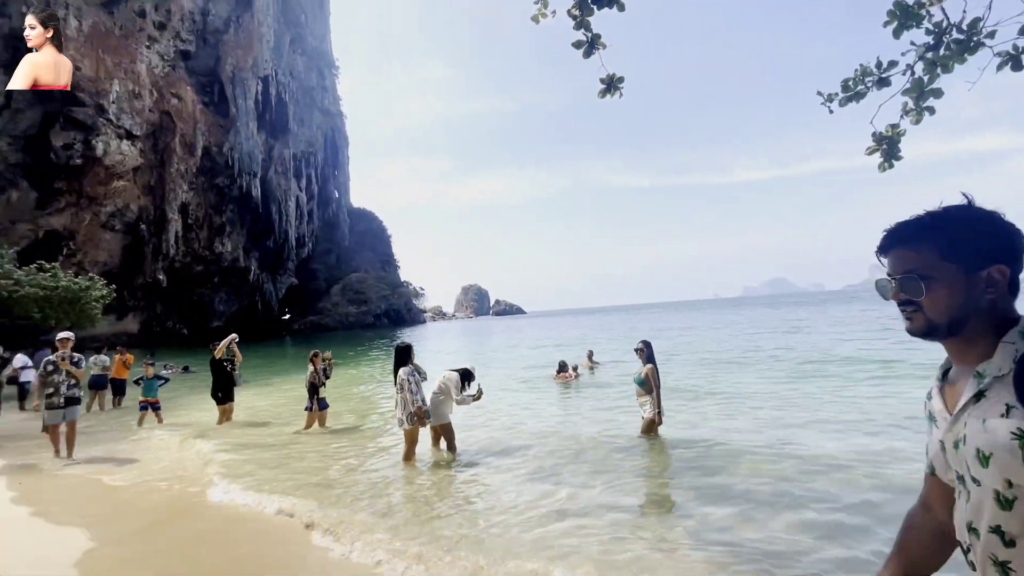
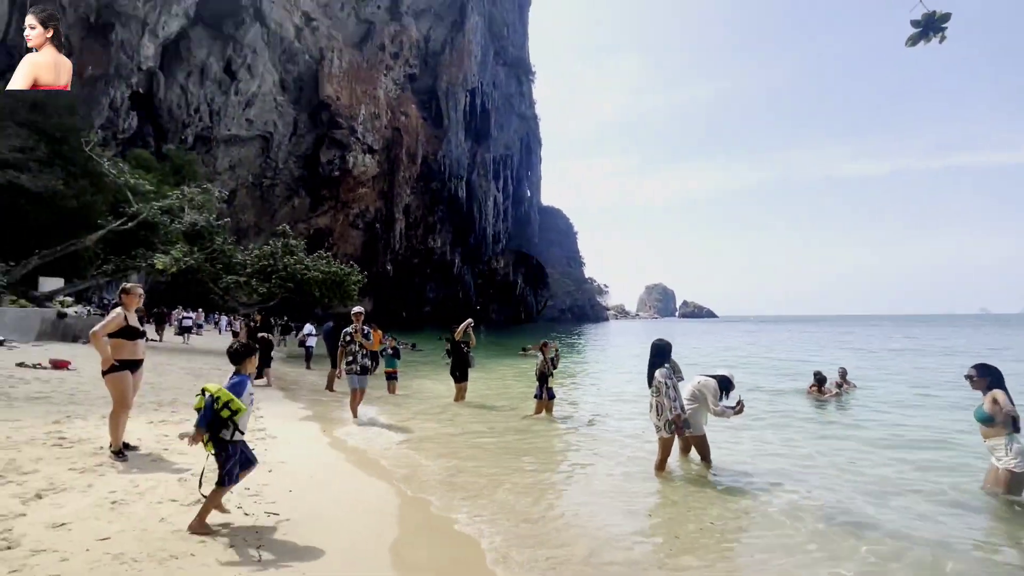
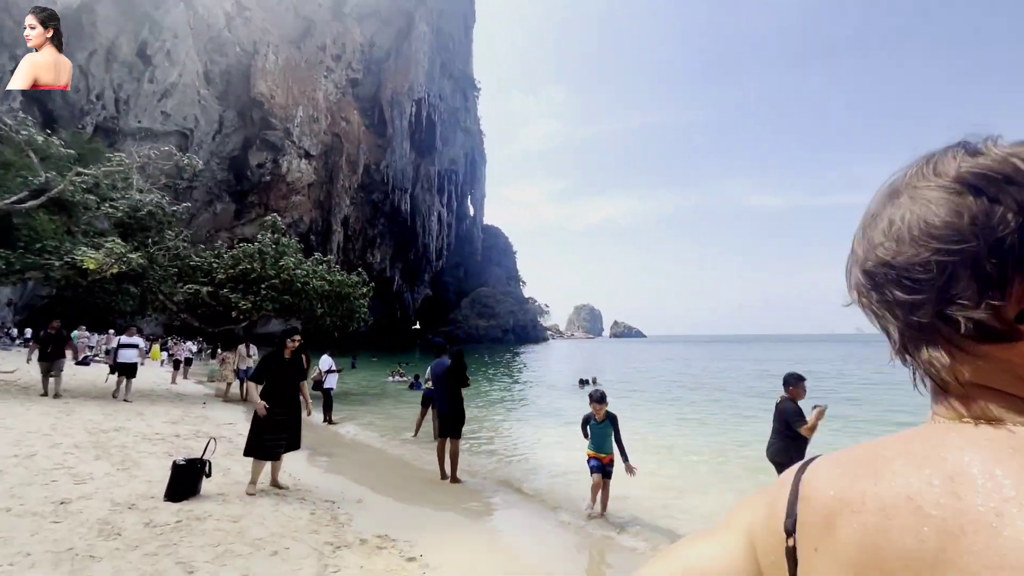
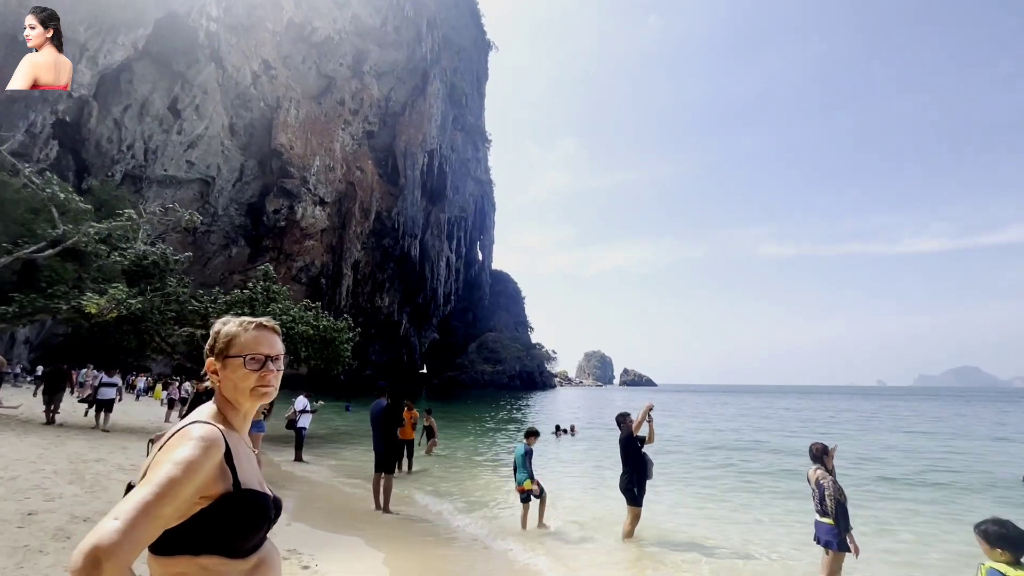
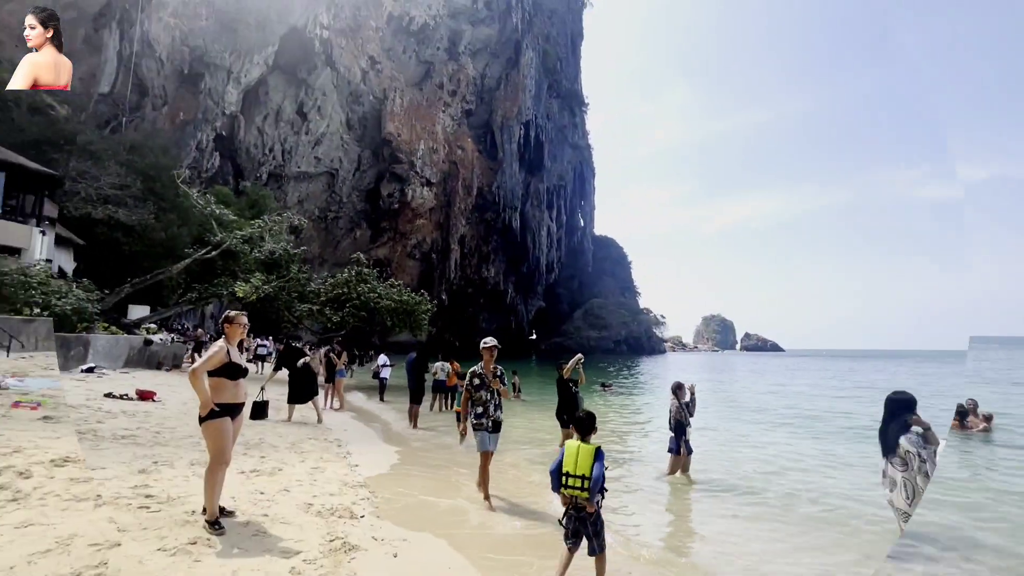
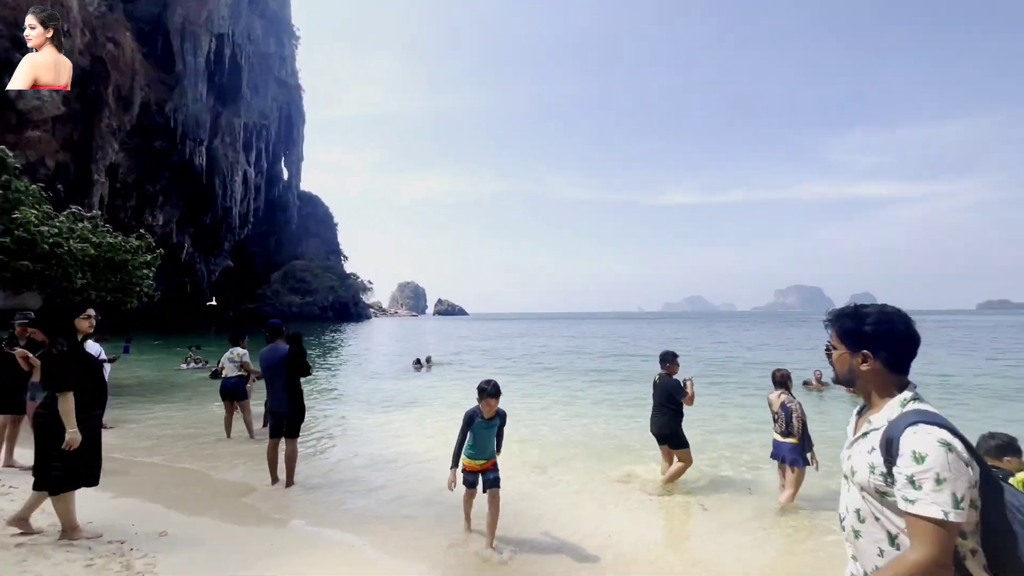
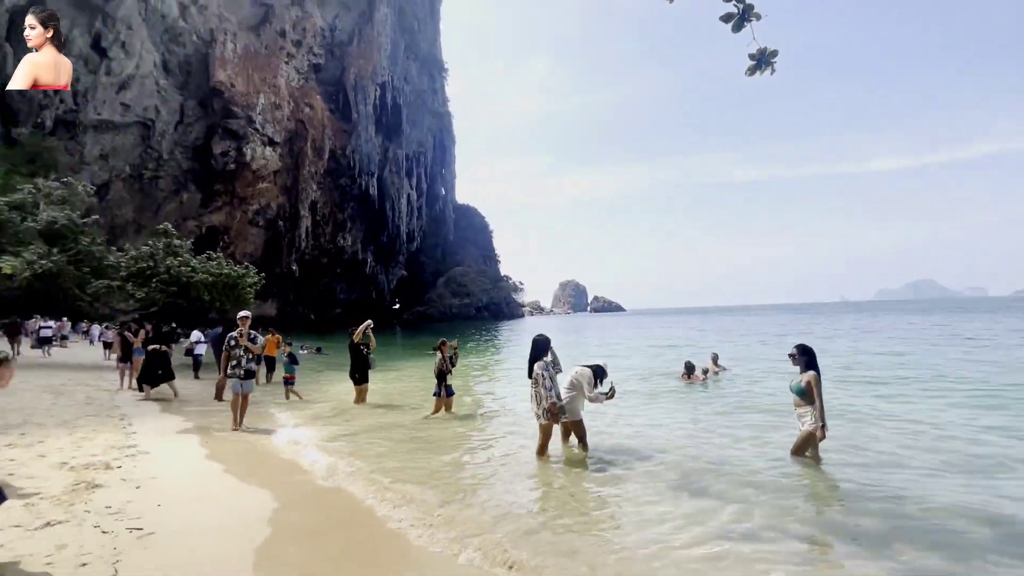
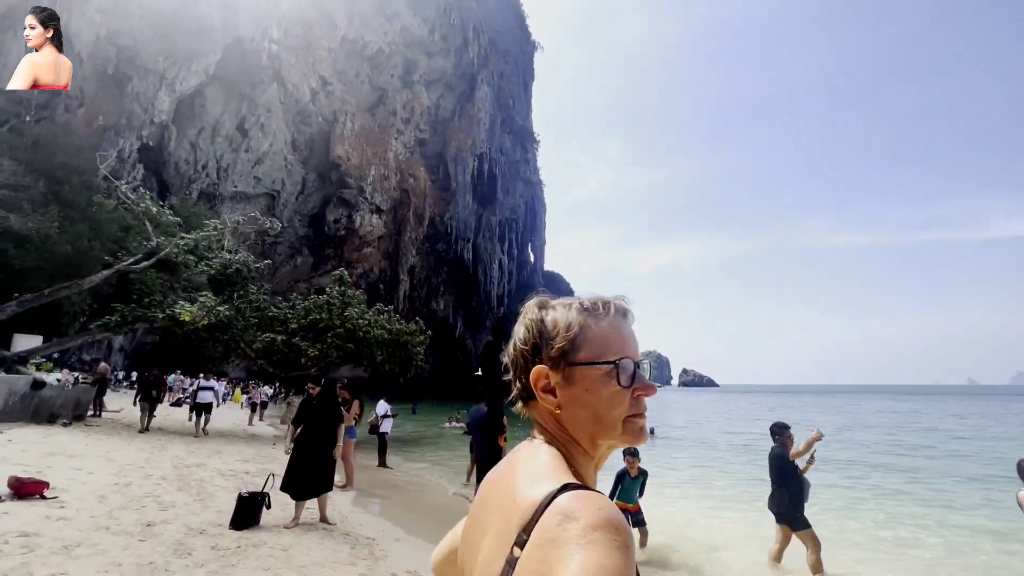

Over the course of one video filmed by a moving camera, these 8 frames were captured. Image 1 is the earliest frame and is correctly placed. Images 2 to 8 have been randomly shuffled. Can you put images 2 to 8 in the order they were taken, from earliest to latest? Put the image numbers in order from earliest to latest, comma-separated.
7, 2, 5, 4, 8, 3, 6
